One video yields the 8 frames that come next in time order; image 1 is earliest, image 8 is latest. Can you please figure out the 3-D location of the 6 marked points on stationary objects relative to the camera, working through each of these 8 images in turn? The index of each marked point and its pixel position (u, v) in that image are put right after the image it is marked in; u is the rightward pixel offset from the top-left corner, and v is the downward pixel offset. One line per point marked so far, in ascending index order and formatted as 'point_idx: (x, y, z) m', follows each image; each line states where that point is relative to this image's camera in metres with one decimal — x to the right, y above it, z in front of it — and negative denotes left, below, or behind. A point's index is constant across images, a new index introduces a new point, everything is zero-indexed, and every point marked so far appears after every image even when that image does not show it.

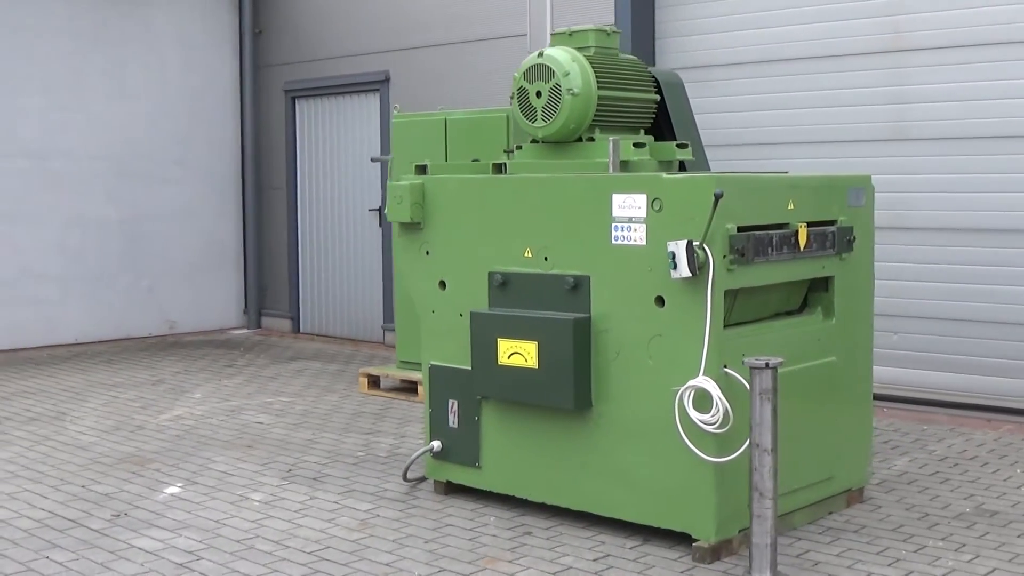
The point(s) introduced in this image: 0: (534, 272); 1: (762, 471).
0: (+0.1, +0.1, +5.1) m
1: (+0.9, -0.6, +4.2) m
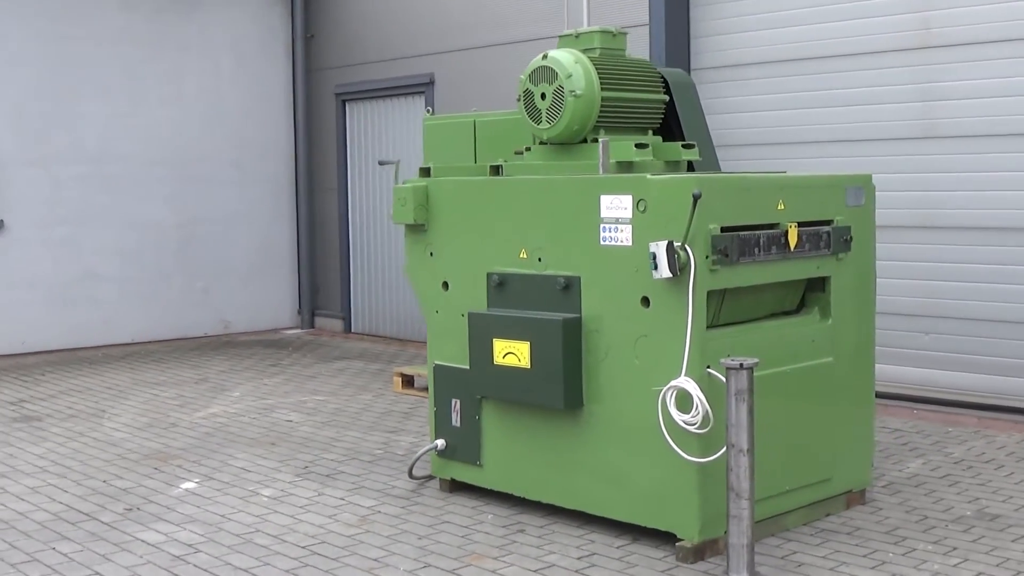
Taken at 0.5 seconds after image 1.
0: (+0.1, +0.1, +5.2) m
1: (+0.8, -0.6, +4.2) m
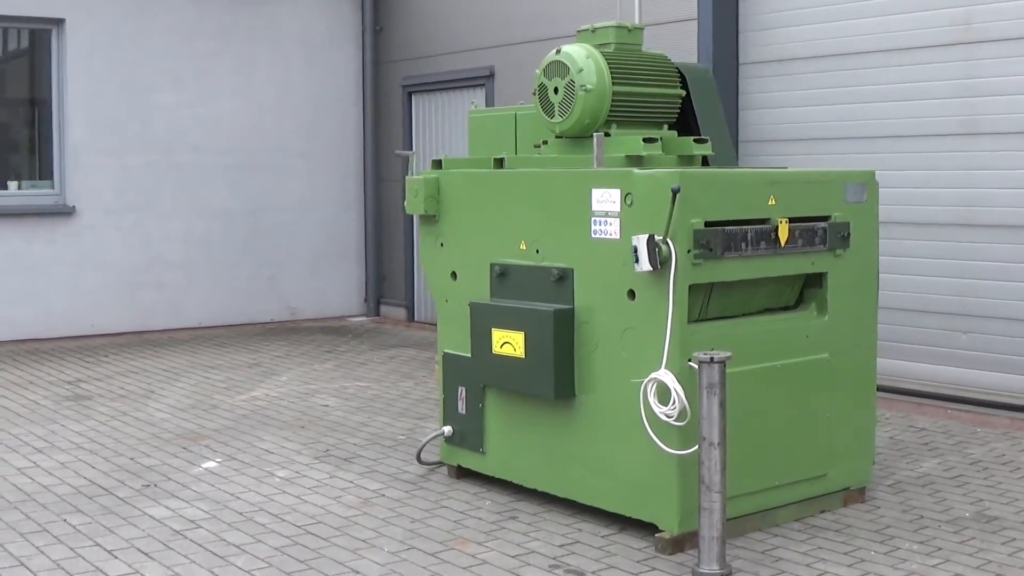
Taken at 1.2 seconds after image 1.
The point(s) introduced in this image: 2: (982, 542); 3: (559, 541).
0: (+0.1, +0.1, +5.3) m
1: (+0.7, -0.6, +4.2) m
2: (+1.8, -1.0, +4.7) m
3: (+0.2, -1.0, +4.7) m
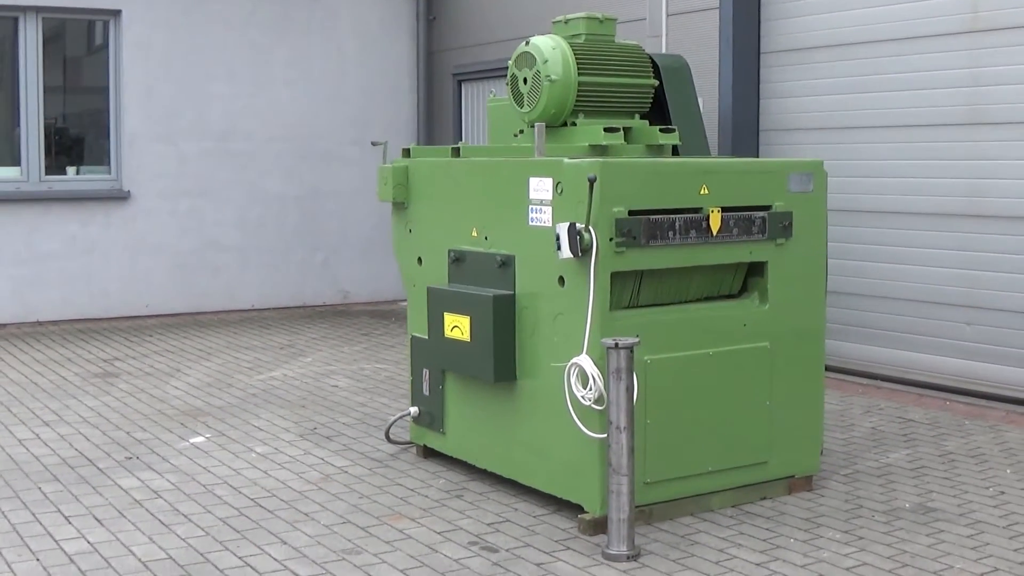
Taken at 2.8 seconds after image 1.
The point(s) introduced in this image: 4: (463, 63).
0: (-0.2, +0.2, +5.4) m
1: (+0.4, -0.6, +4.3) m
2: (+1.6, -1.0, +4.7) m
3: (-0.1, -0.9, +4.9) m
4: (-0.6, +2.5, +13.0) m
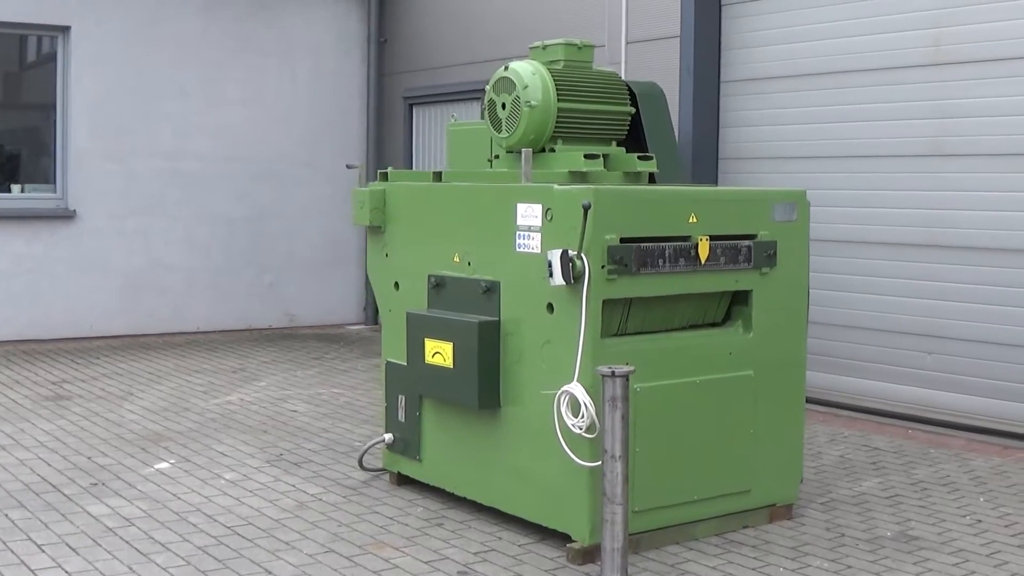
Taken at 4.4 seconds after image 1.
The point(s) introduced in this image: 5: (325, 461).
0: (-0.2, +0.1, +5.3) m
1: (+0.4, -0.7, +4.3) m
2: (+1.5, -1.1, +4.7) m
3: (-0.1, -1.0, +4.8) m
4: (-1.1, +2.2, +13.0) m
5: (-1.0, -1.0, +6.6) m
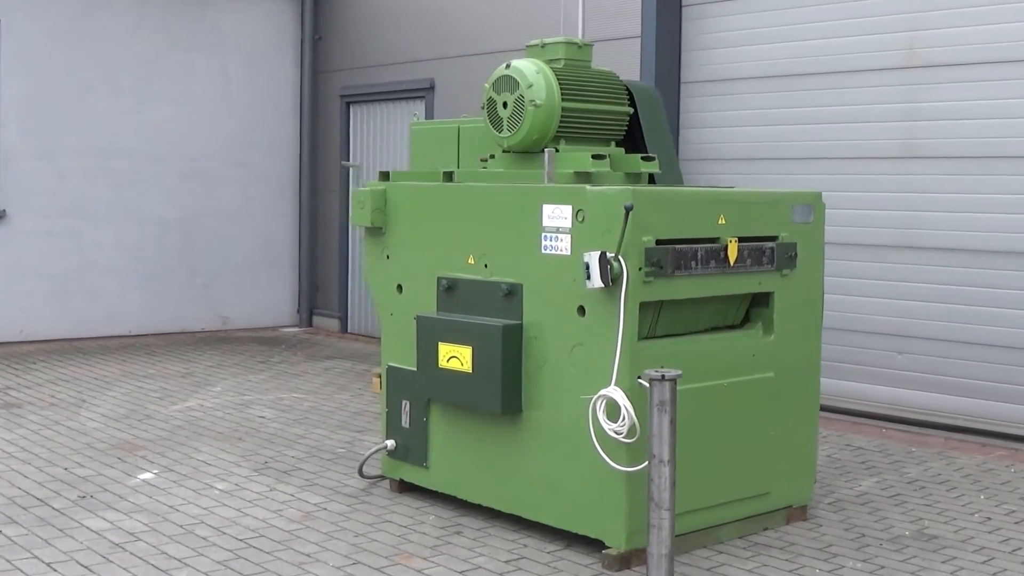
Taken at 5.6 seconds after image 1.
0: (-0.2, 0.0, +5.2) m
1: (+0.5, -0.7, +4.2) m
2: (+1.6, -1.1, +4.7) m
3: (0.0, -1.1, +4.7) m
4: (-1.7, +2.2, +12.8) m
5: (-1.1, -1.0, +6.4) m
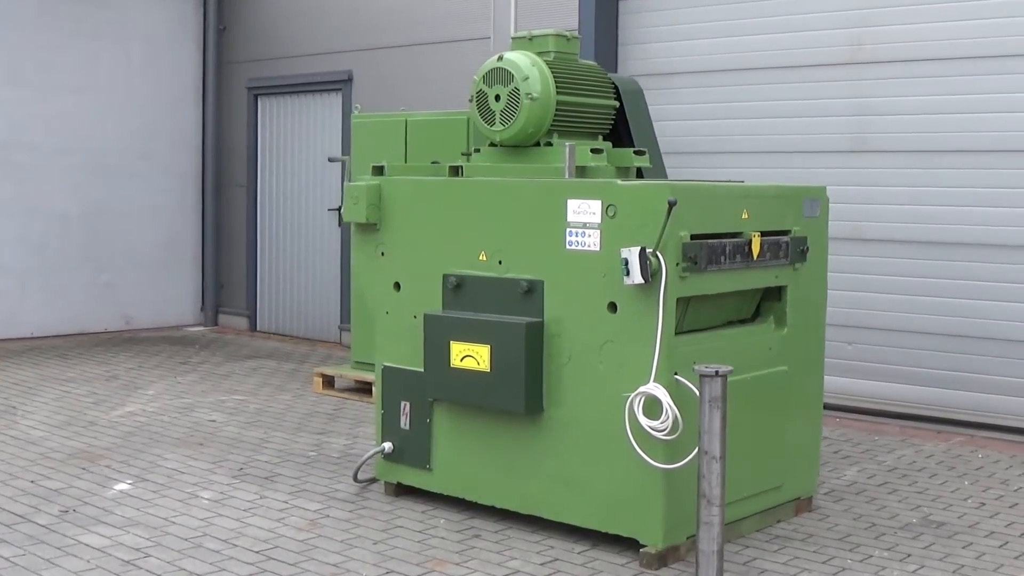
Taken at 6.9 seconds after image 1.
0: (-0.1, +0.1, +5.1) m
1: (+0.7, -0.7, +4.2) m
2: (+1.7, -1.0, +4.8) m
3: (+0.1, -1.0, +4.6) m
4: (-2.5, +2.2, +12.4) m
5: (-1.1, -1.0, +6.2) m
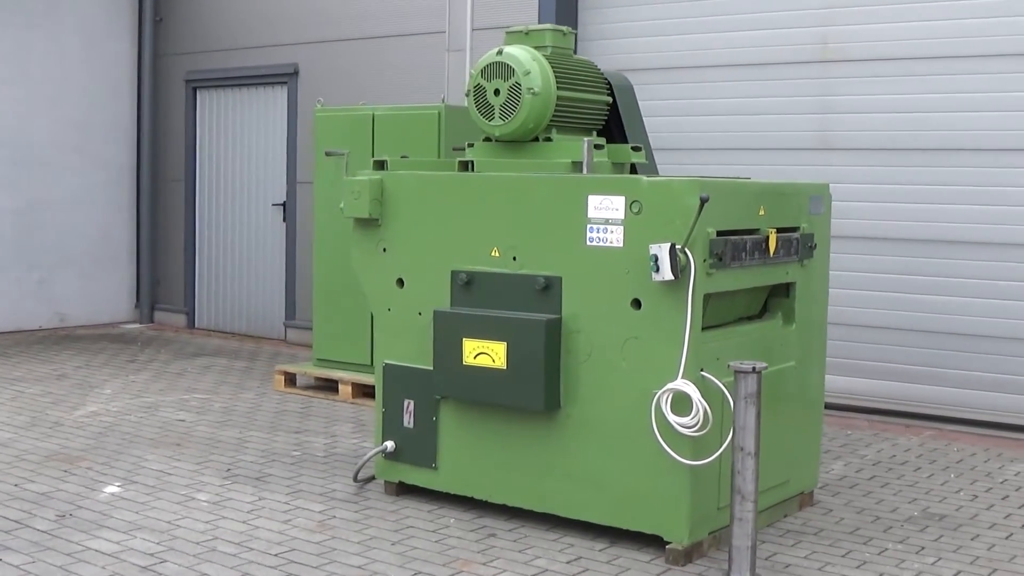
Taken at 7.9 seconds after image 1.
0: (0.0, +0.1, +5.1) m
1: (+0.8, -0.7, +4.2) m
2: (+1.8, -1.0, +4.9) m
3: (+0.2, -1.0, +4.6) m
4: (-3.0, +2.2, +12.2) m
5: (-1.1, -0.9, +6.1) m
